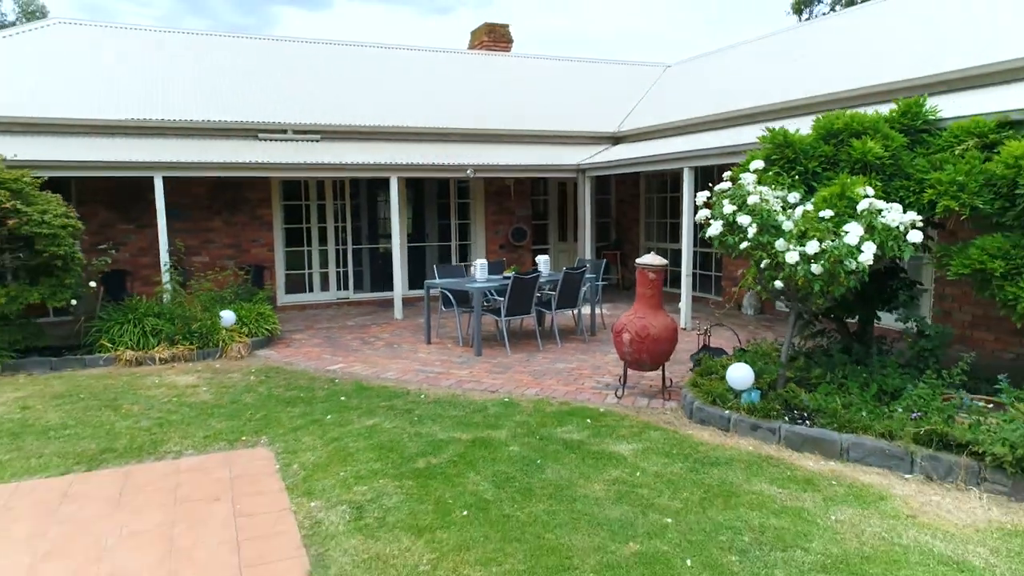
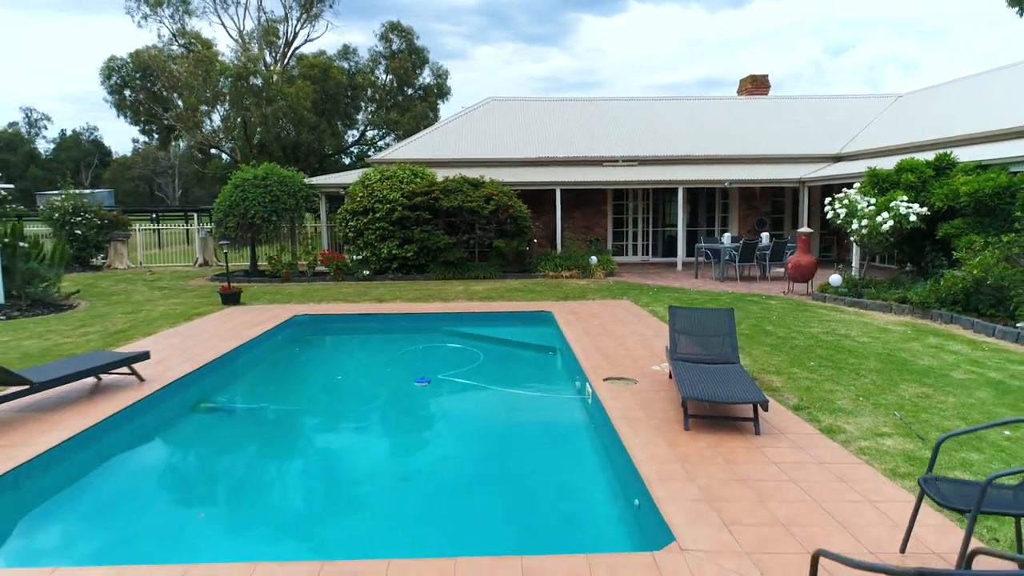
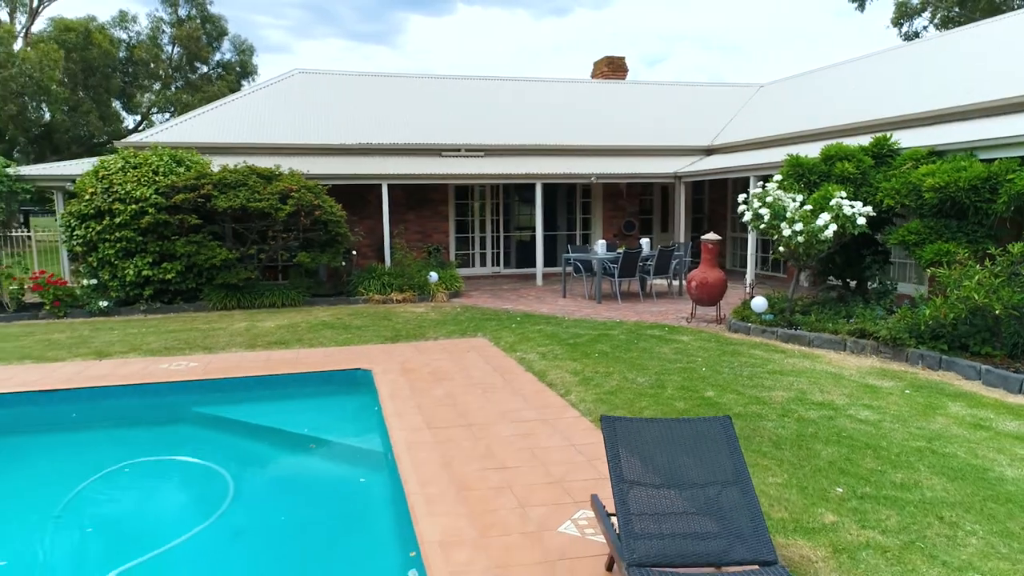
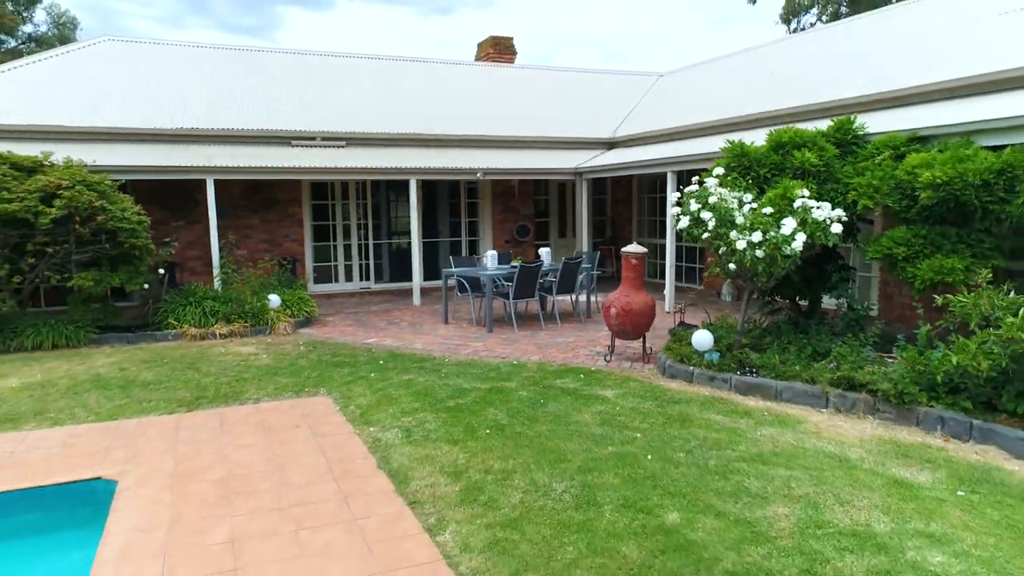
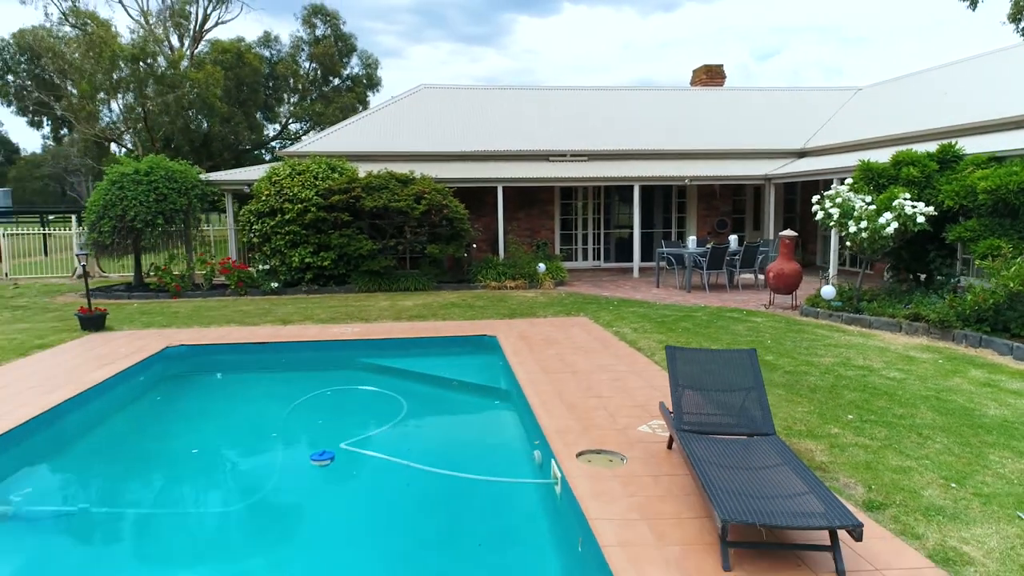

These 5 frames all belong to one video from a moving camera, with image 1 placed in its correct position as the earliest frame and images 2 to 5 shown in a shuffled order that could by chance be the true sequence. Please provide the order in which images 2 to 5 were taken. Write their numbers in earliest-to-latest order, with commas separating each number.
4, 3, 5, 2
